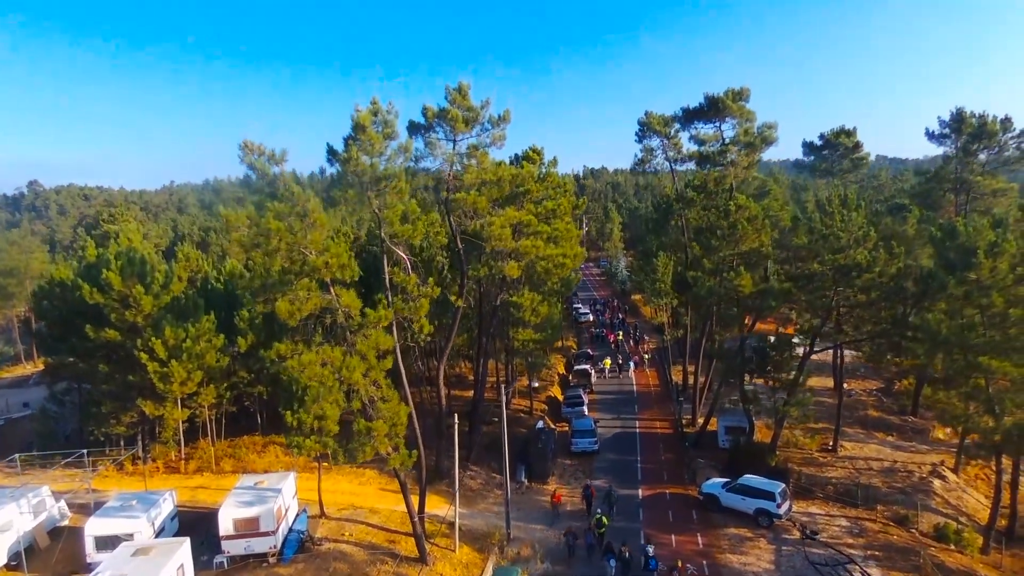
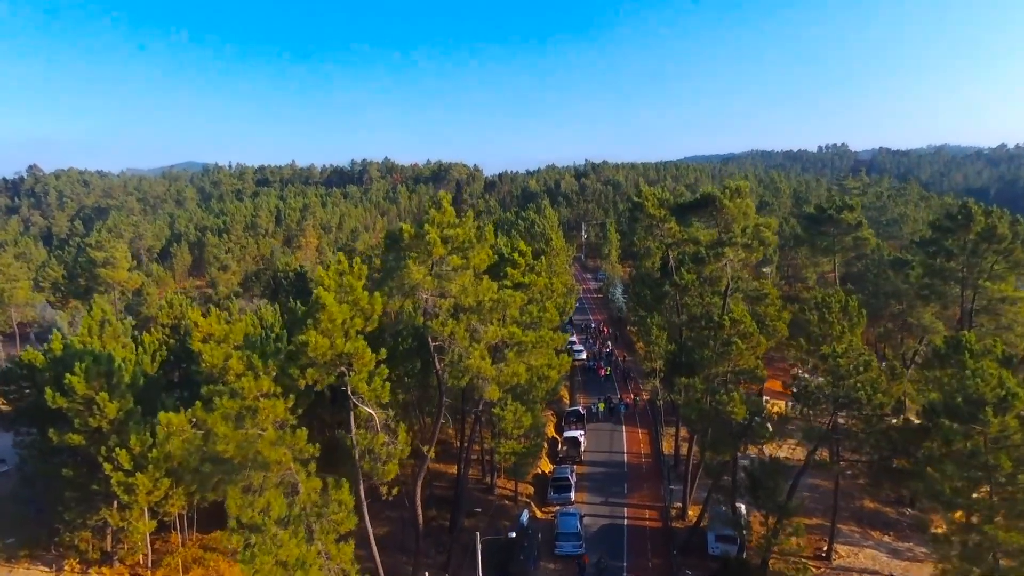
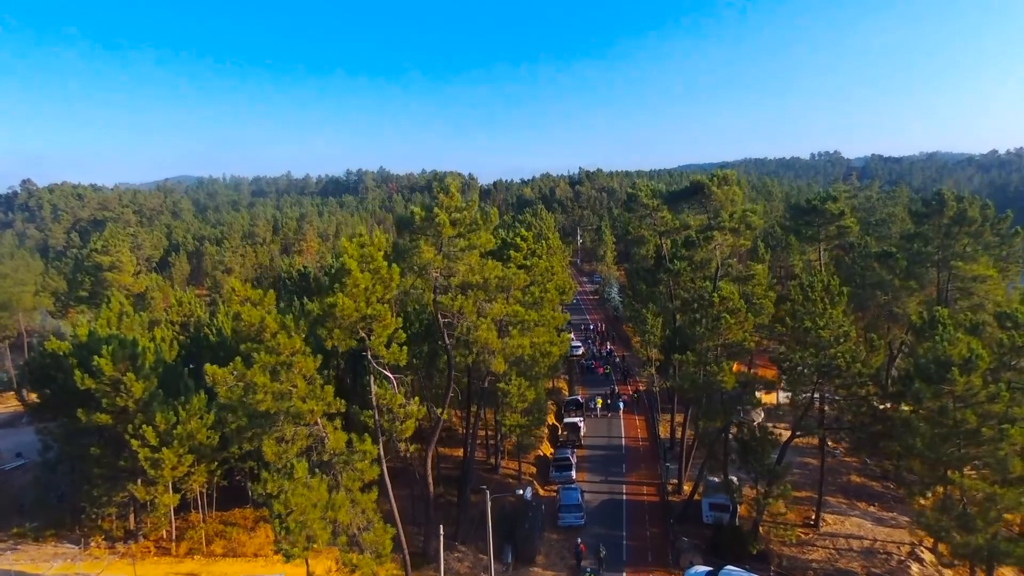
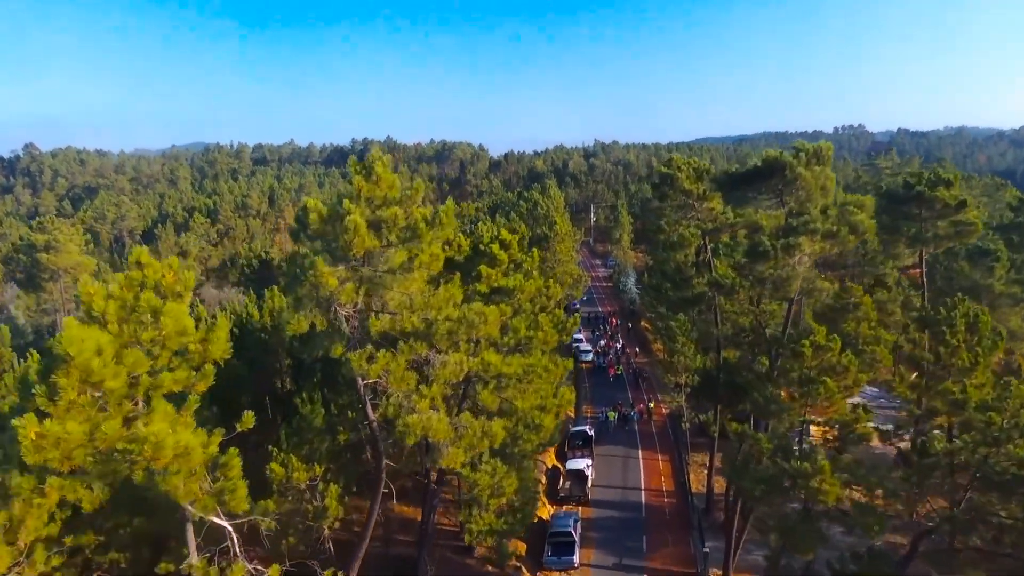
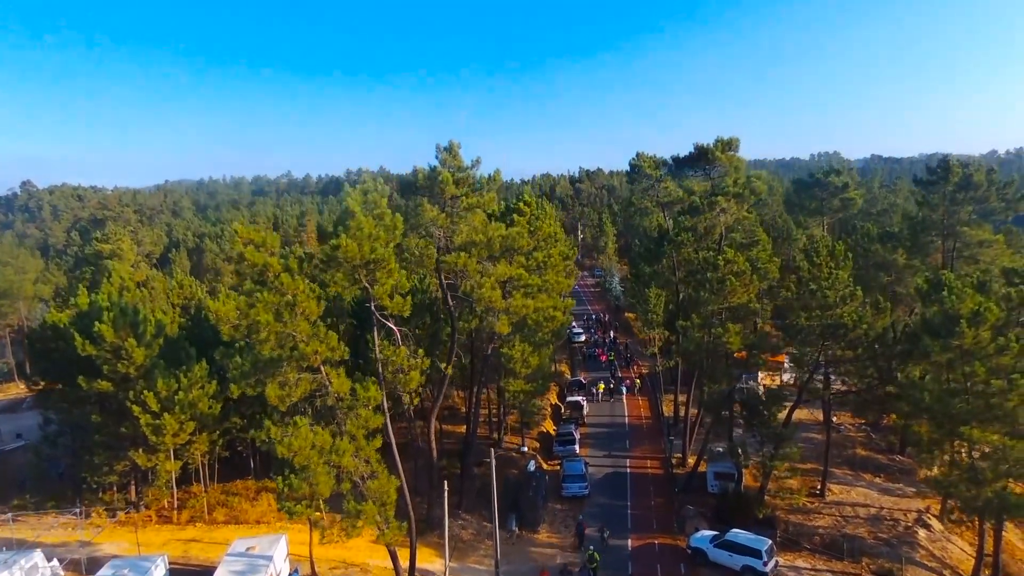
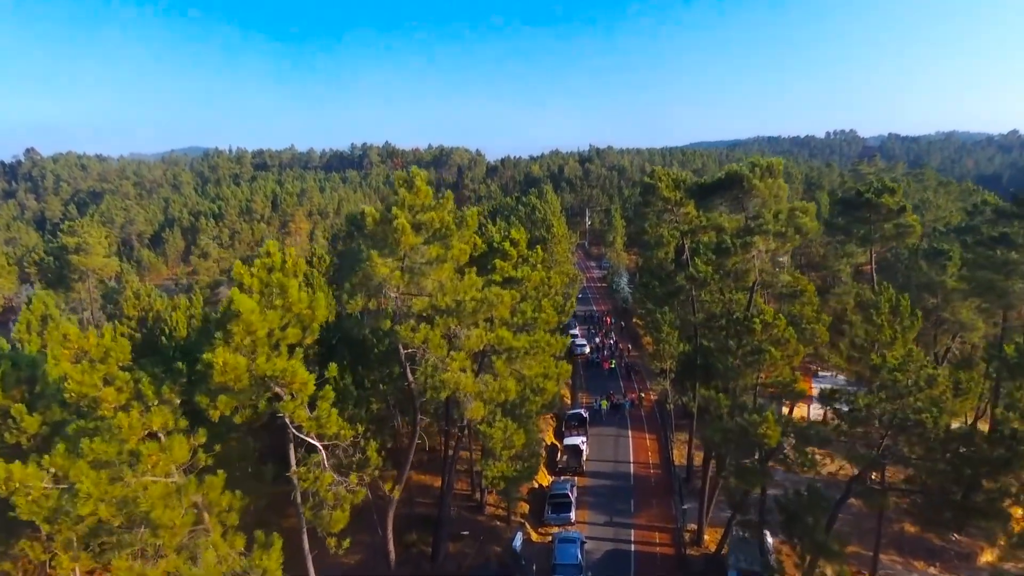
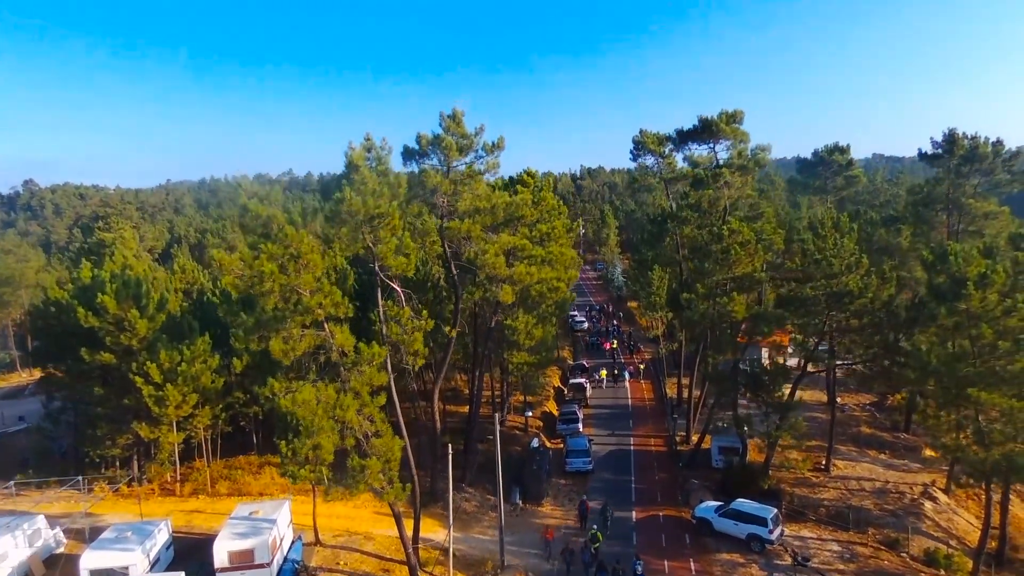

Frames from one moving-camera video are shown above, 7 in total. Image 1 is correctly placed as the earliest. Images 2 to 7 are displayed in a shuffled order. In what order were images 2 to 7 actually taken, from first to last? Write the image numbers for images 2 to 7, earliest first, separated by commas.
7, 5, 3, 2, 6, 4
